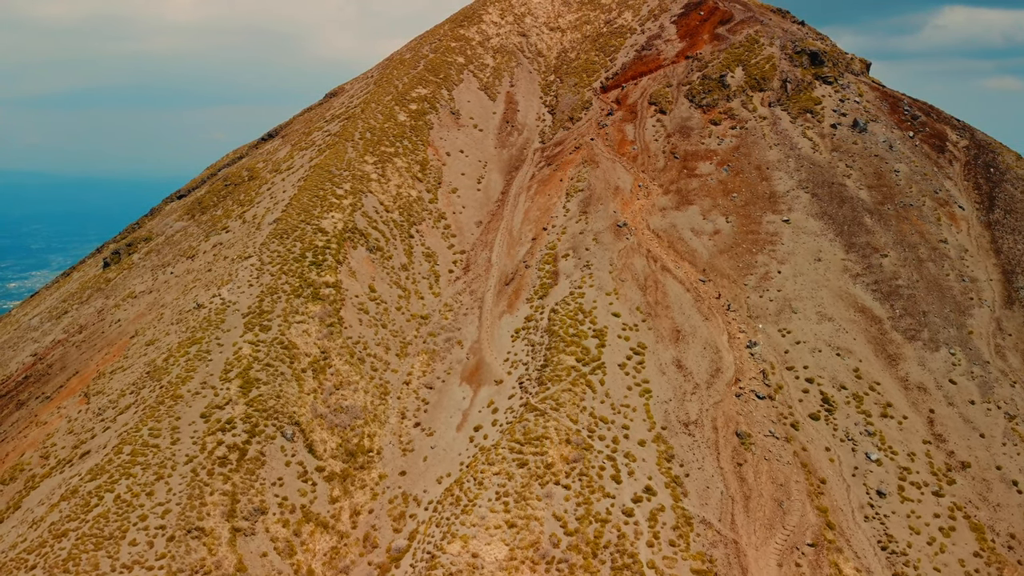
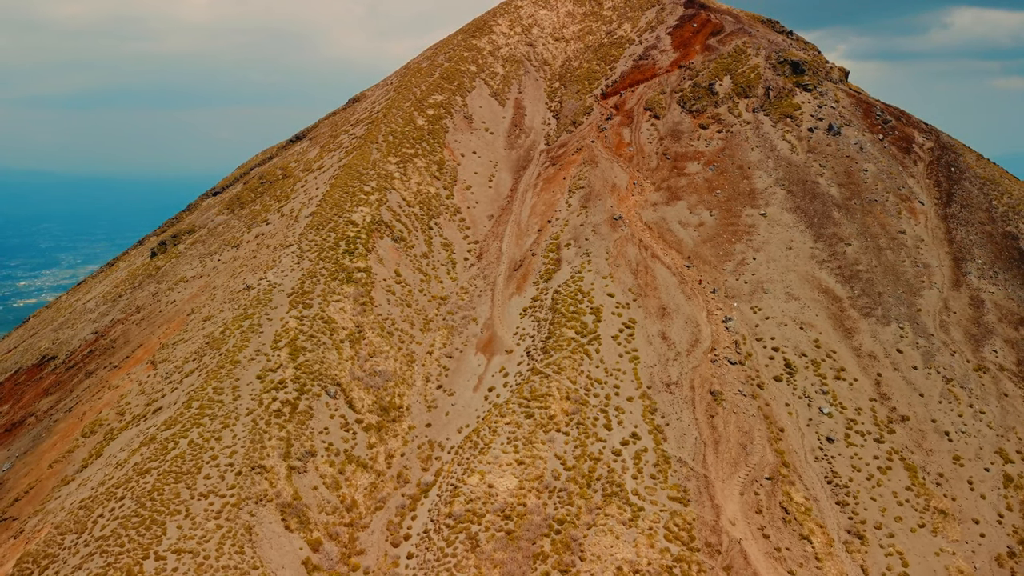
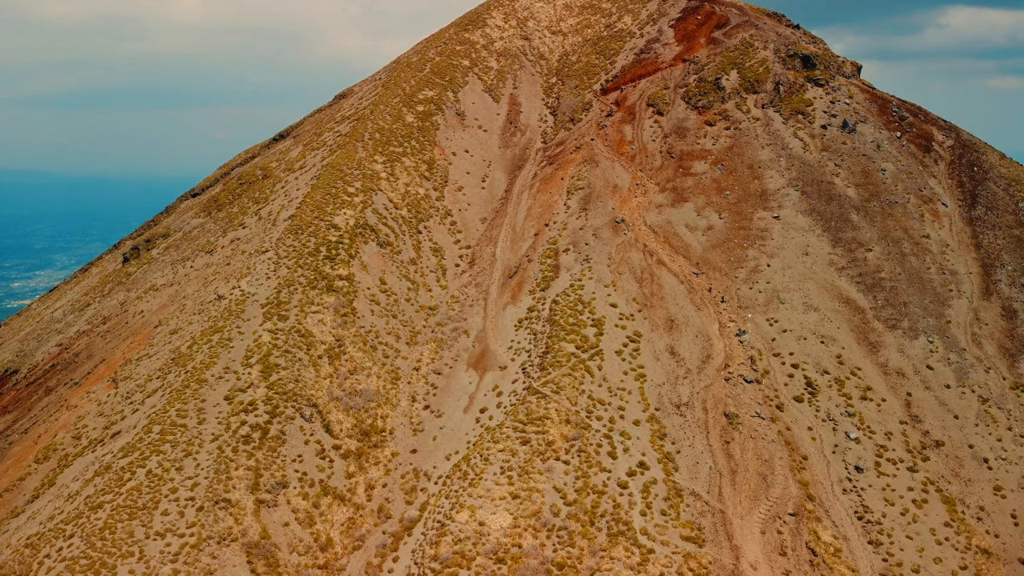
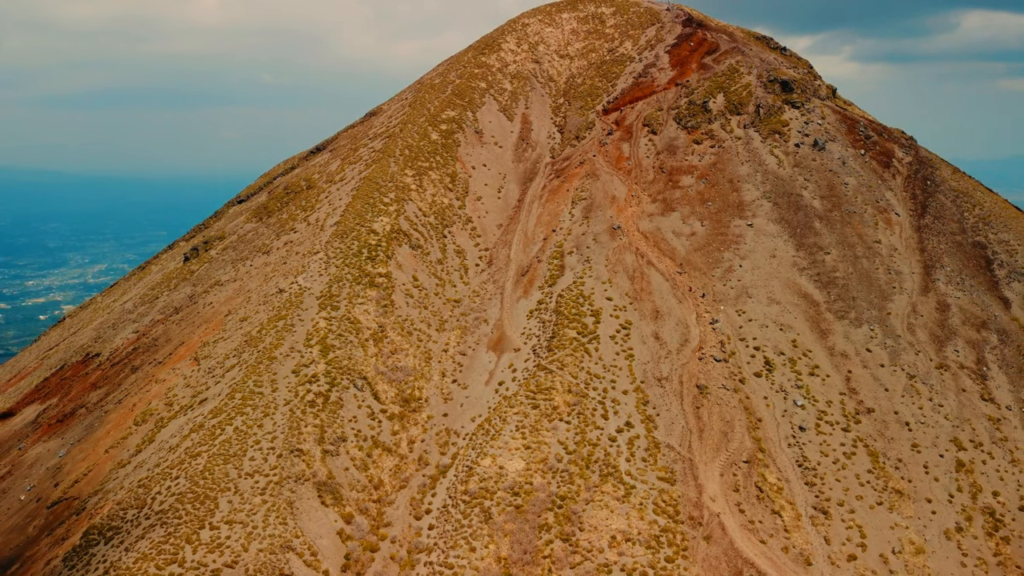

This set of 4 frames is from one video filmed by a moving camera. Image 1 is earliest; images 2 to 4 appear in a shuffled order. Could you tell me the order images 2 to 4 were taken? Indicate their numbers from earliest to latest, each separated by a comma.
3, 2, 4
